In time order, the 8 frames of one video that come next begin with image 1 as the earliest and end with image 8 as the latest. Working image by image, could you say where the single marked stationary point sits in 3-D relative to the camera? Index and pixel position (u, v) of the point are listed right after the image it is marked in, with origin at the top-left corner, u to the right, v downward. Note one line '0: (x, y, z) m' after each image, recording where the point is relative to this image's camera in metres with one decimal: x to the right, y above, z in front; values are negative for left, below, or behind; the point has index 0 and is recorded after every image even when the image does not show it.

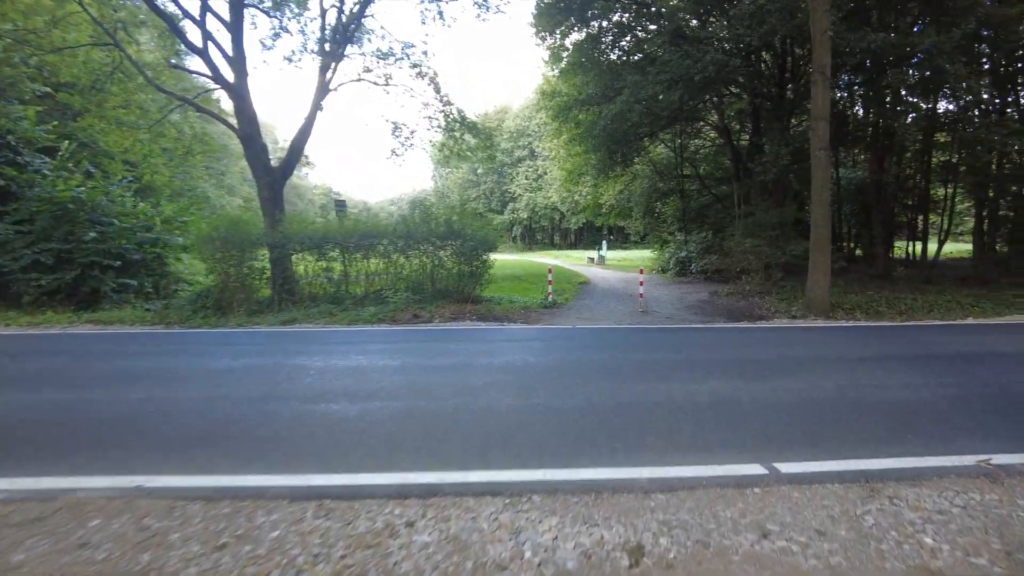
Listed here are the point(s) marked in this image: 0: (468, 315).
0: (-0.9, -0.5, +12.5) m
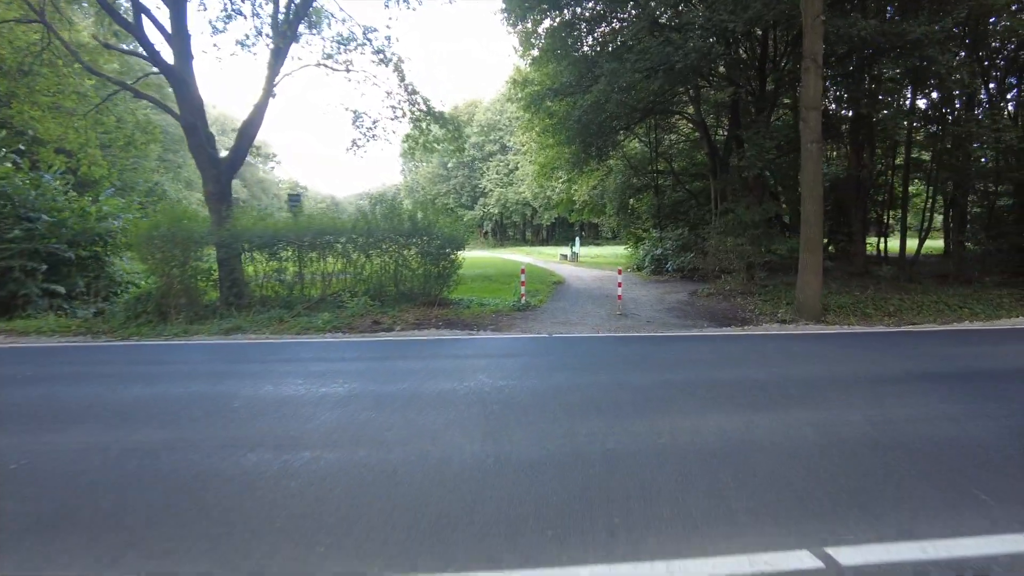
0: (-1.5, -0.6, +11.5) m
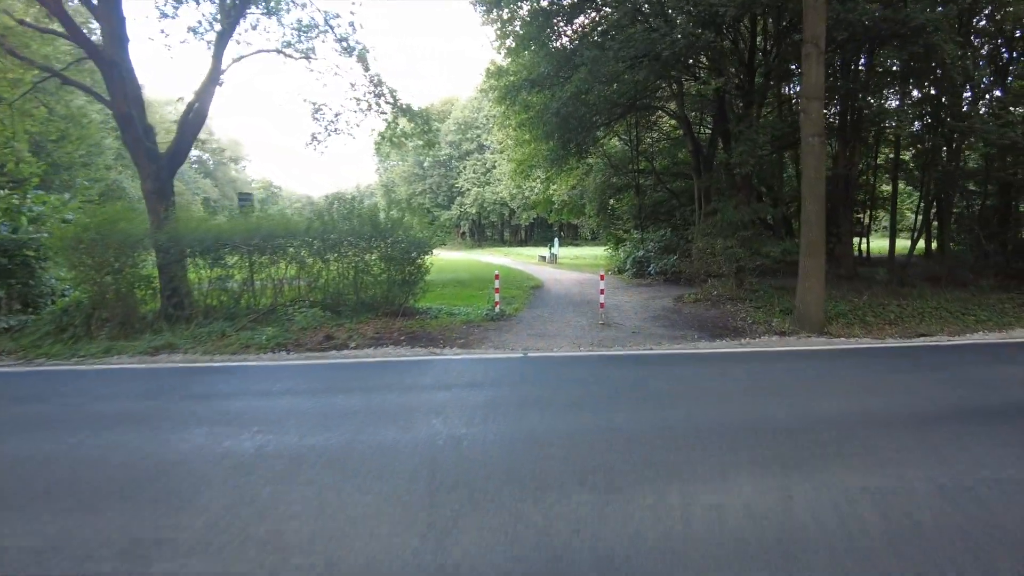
0: (-1.9, -0.7, +10.3) m
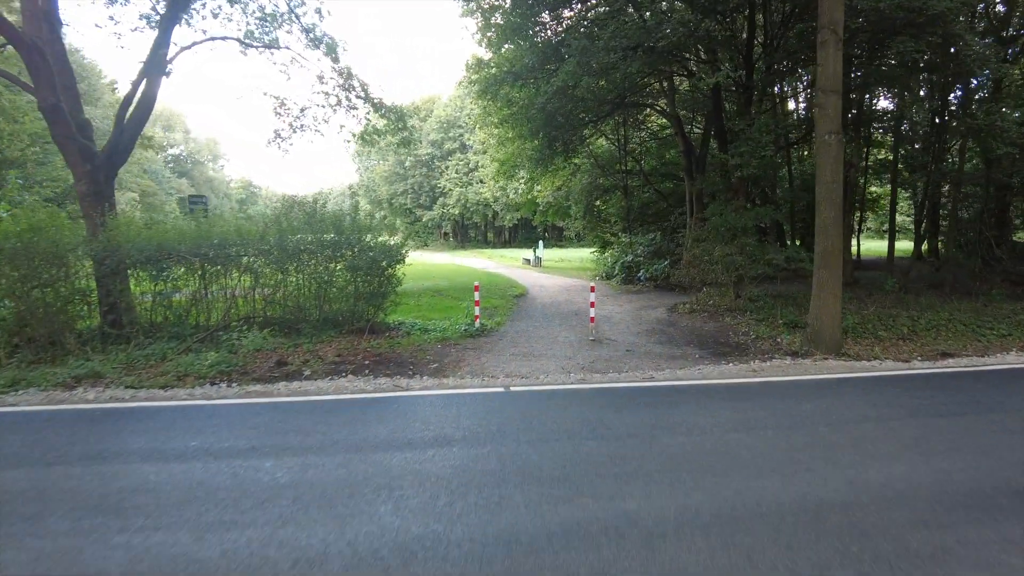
0: (-2.2, -0.9, +9.1) m
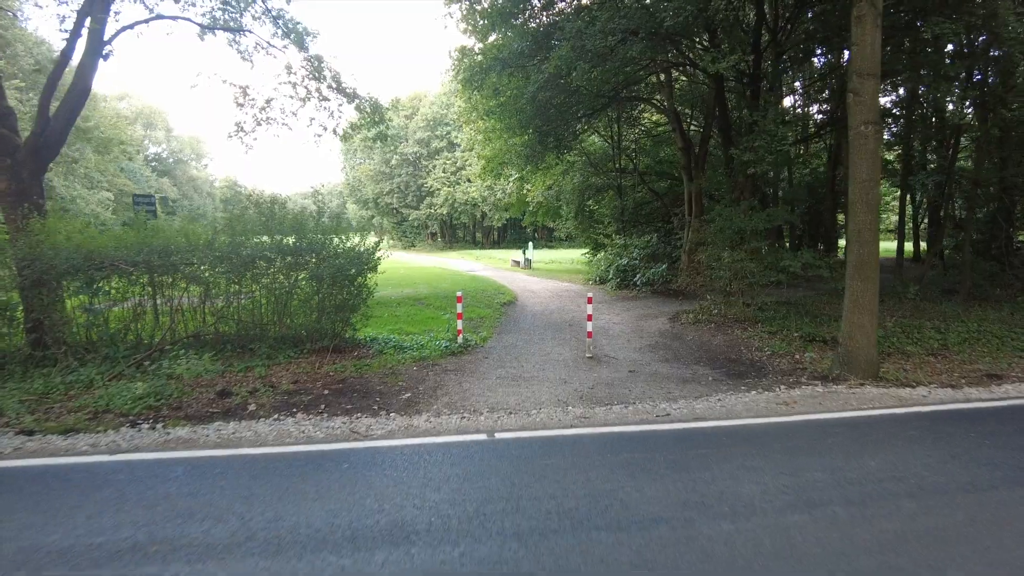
0: (-2.3, -1.1, +7.8) m
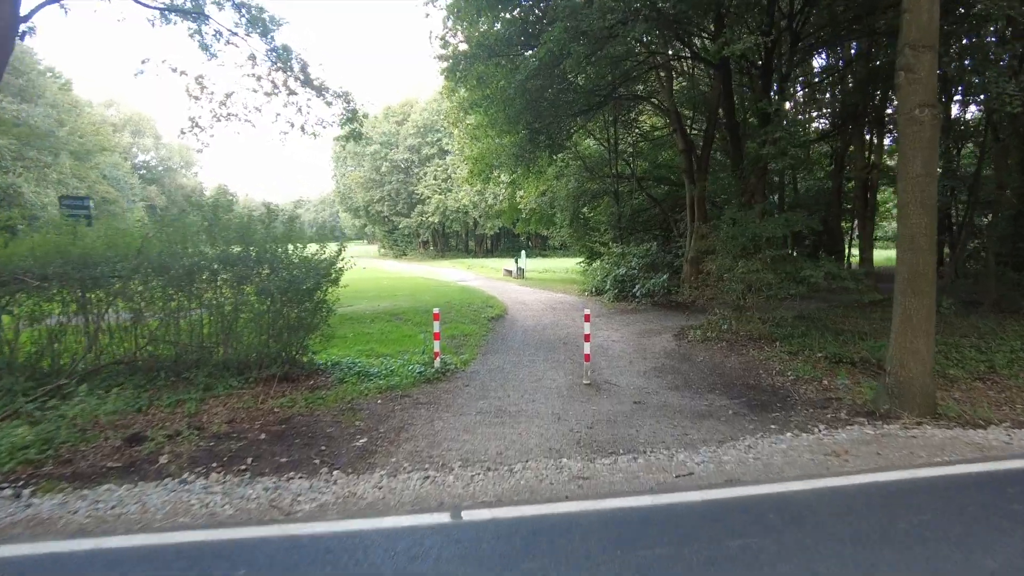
0: (-2.5, -1.3, +6.4) m
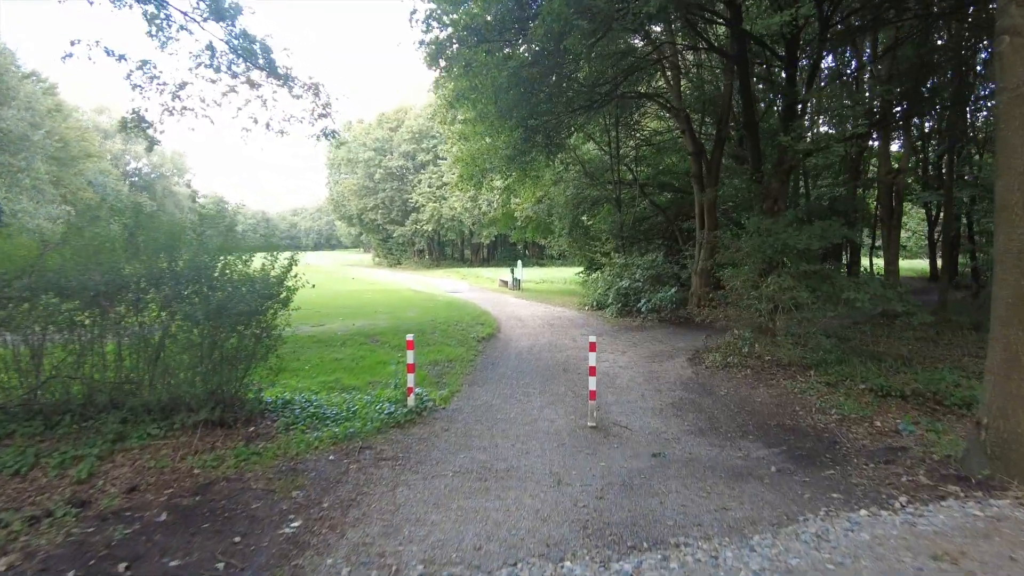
0: (-2.6, -1.5, +4.9) m
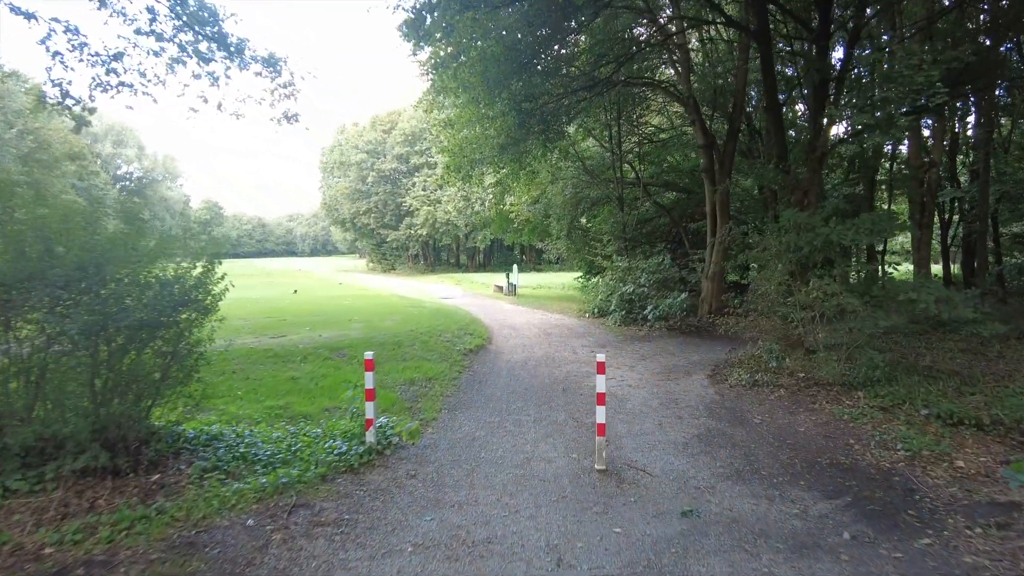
0: (-2.8, -1.6, +3.3) m
